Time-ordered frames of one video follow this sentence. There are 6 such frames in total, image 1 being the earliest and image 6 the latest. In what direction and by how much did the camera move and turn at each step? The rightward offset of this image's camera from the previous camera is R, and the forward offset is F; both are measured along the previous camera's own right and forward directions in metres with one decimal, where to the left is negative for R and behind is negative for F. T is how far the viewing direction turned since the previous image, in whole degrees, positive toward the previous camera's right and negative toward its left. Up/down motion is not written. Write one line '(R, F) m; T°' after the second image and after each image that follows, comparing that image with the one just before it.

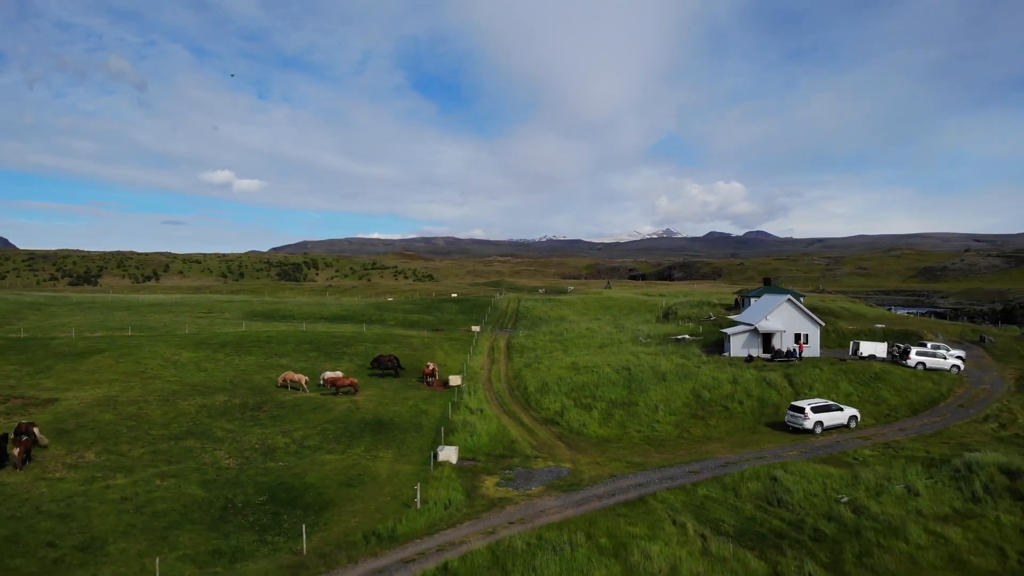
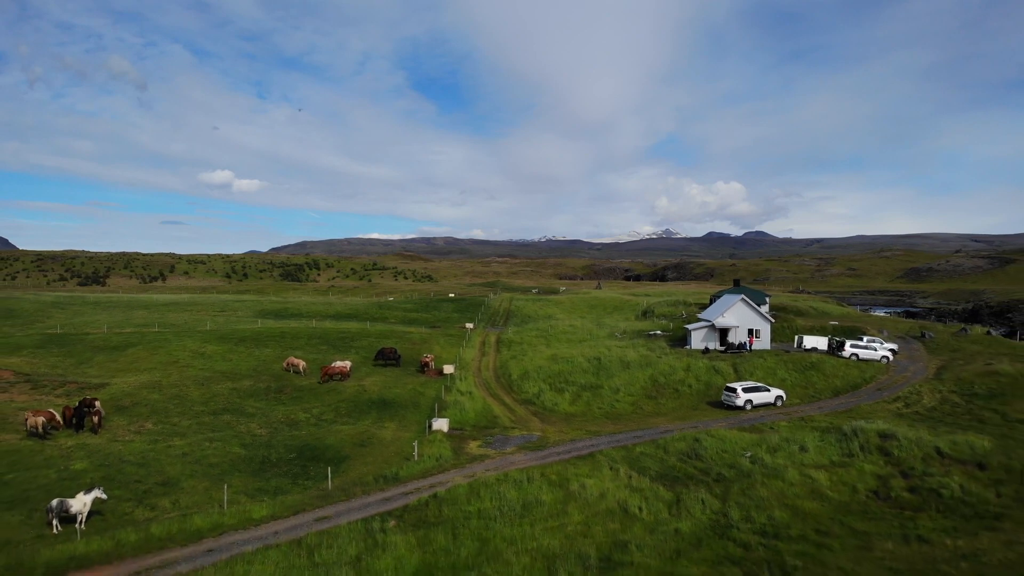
(+0.7, -6.0) m; 0°
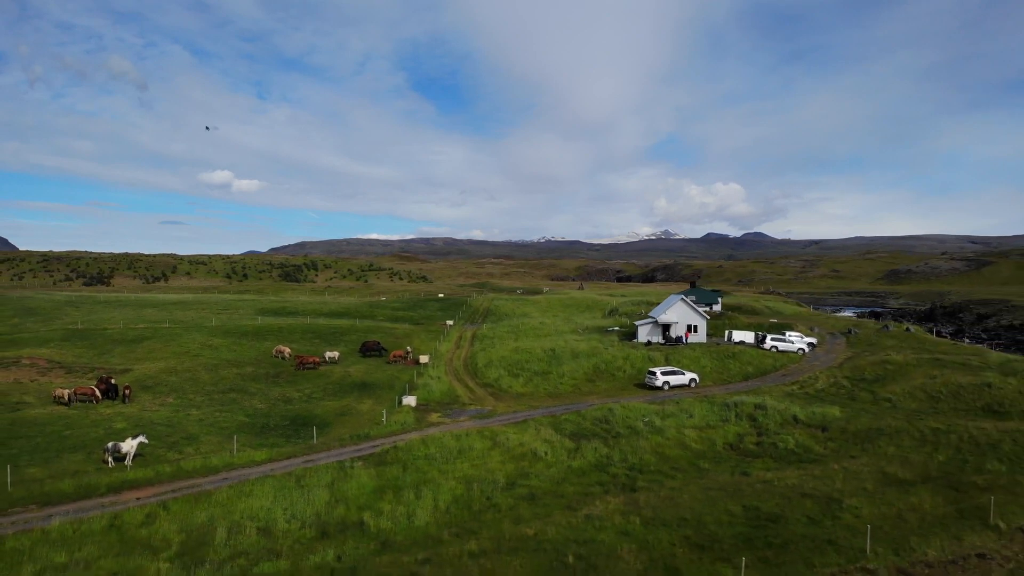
(+2.0, -7.3) m; 0°
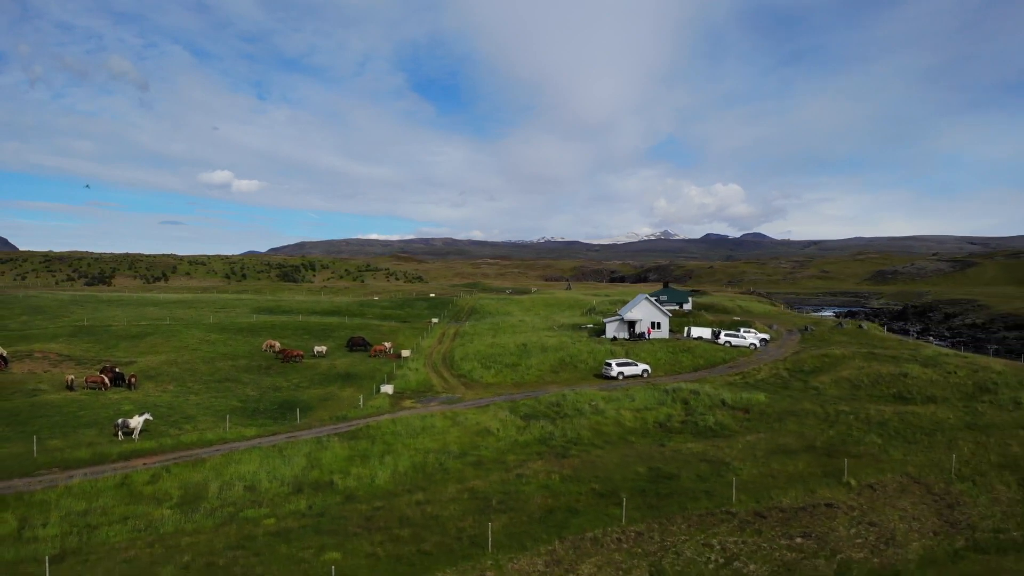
(+1.7, -4.5) m; 0°
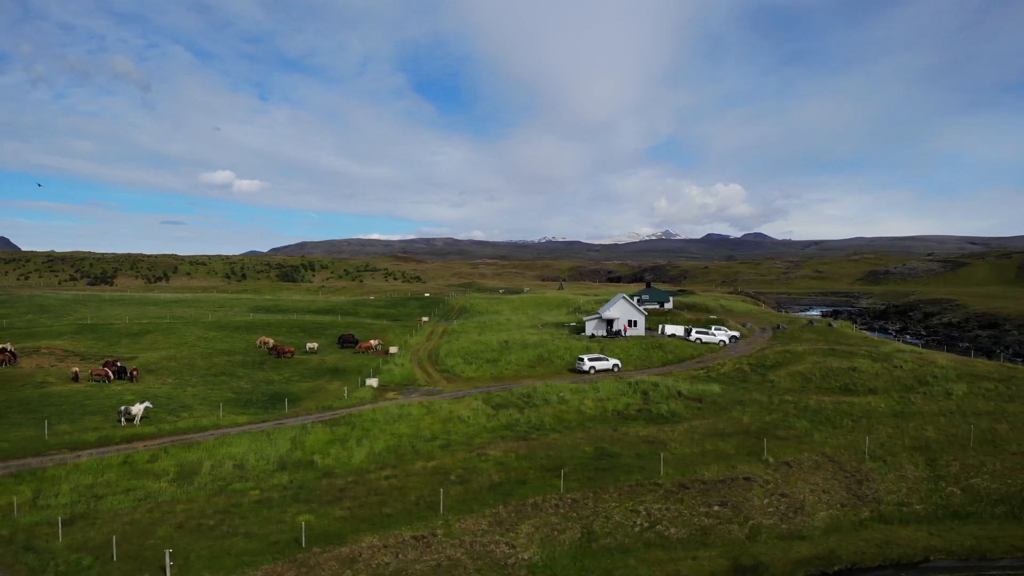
(+1.3, -3.1) m; 0°
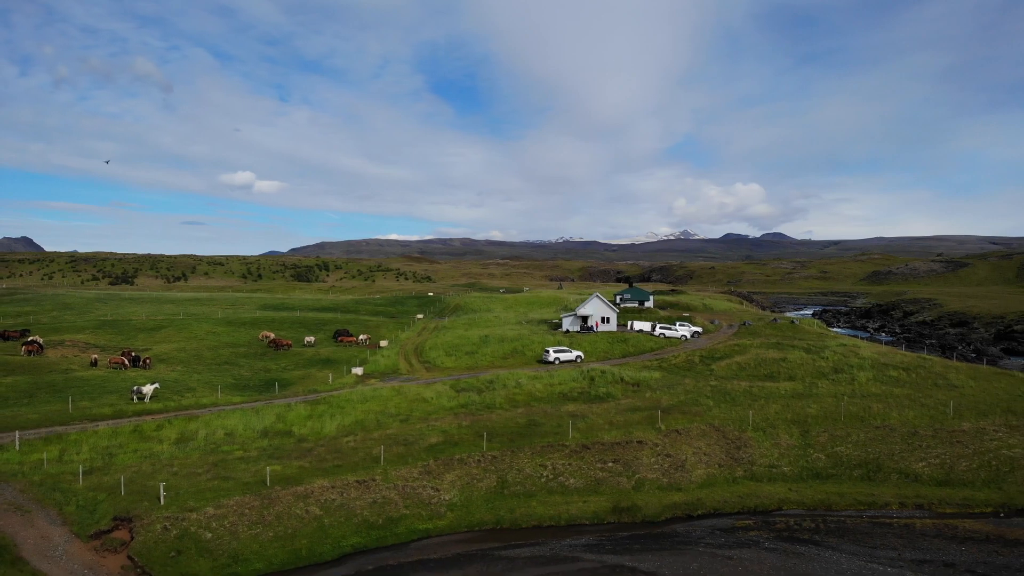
(+2.9, -5.7) m; -1°
